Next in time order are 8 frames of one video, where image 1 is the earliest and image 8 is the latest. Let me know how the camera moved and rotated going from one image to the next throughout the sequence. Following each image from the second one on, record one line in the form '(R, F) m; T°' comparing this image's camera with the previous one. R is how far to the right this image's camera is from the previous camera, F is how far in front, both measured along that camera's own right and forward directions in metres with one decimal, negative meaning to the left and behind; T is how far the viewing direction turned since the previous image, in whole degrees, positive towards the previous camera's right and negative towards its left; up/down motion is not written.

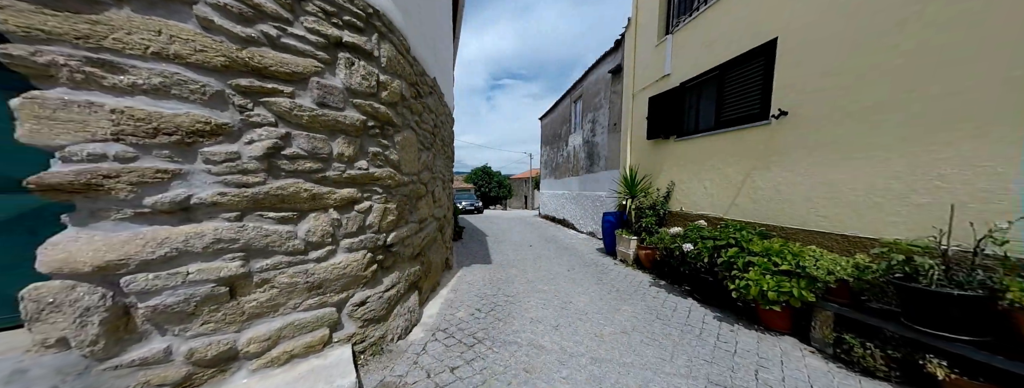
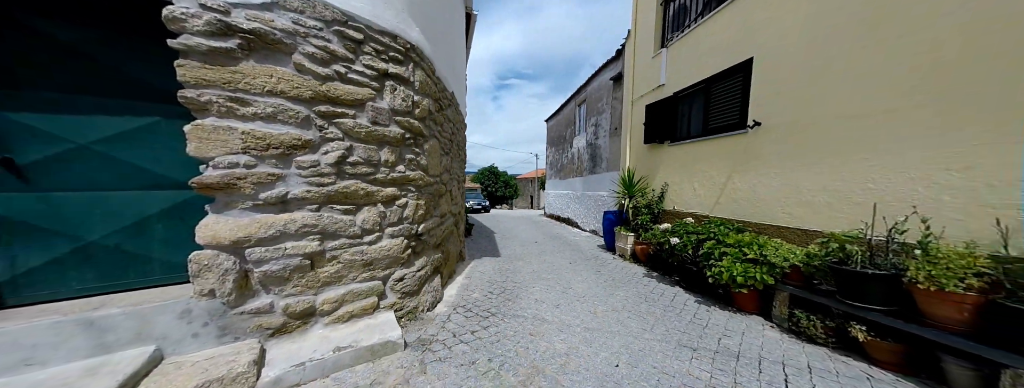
(0.0, -0.4) m; -1°
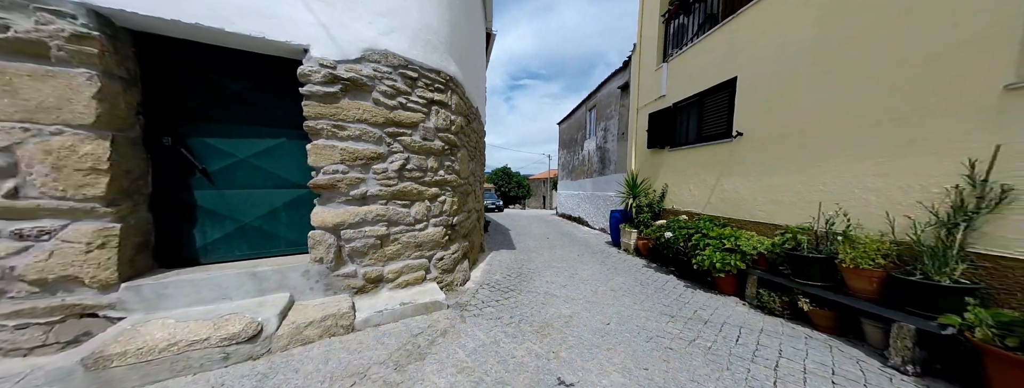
(0.0, -0.6) m; -3°
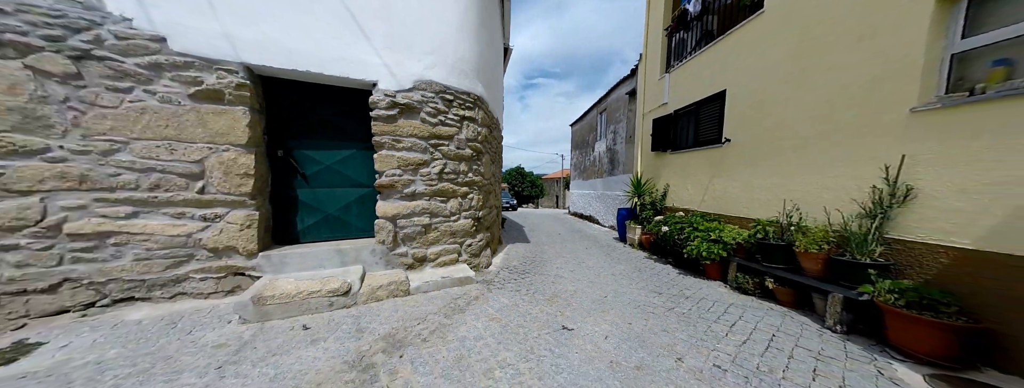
(0.0, -0.6) m; -3°
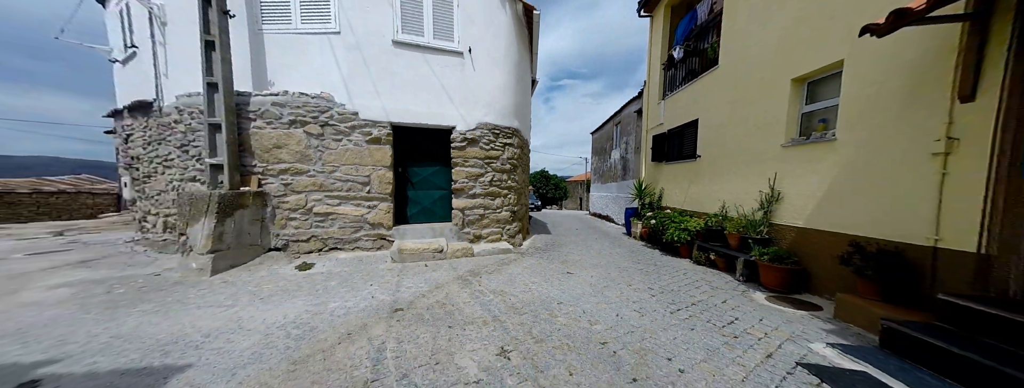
(0.0, -1.7) m; -5°
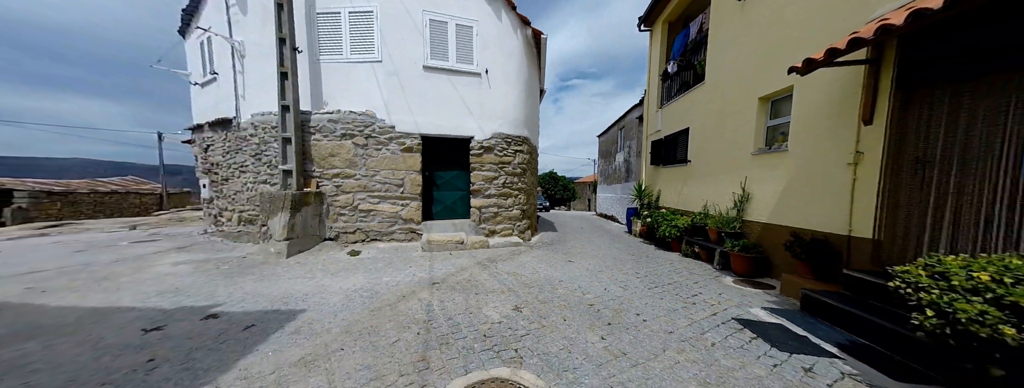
(0.0, -0.8) m; -2°
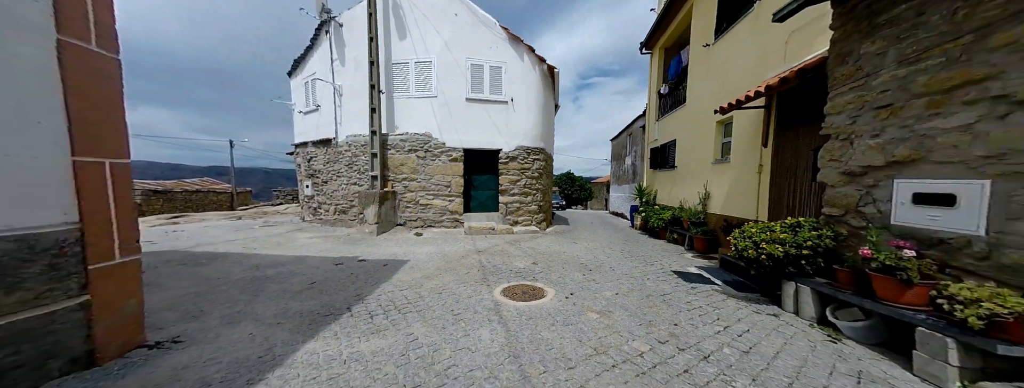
(0.0, -1.6) m; -4°
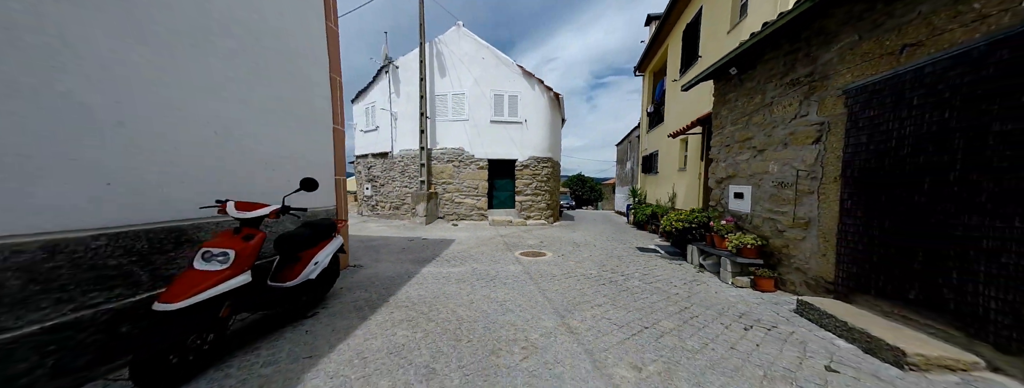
(0.0, -1.9) m; -3°
